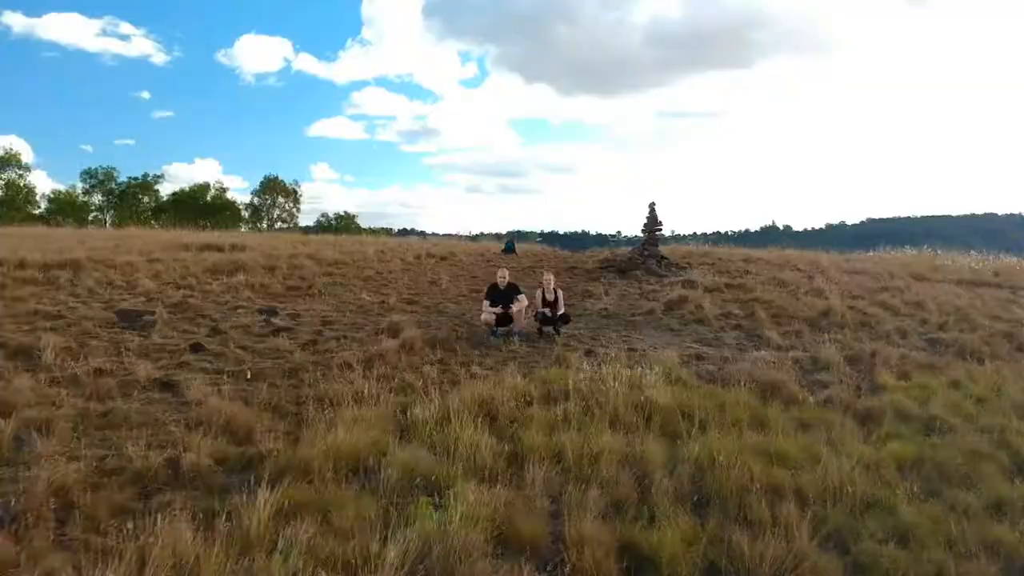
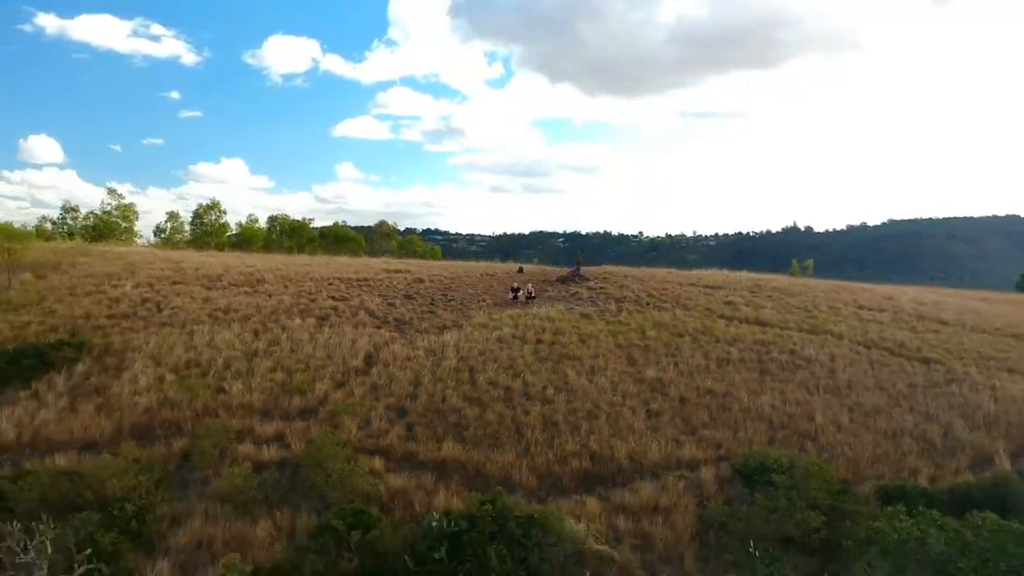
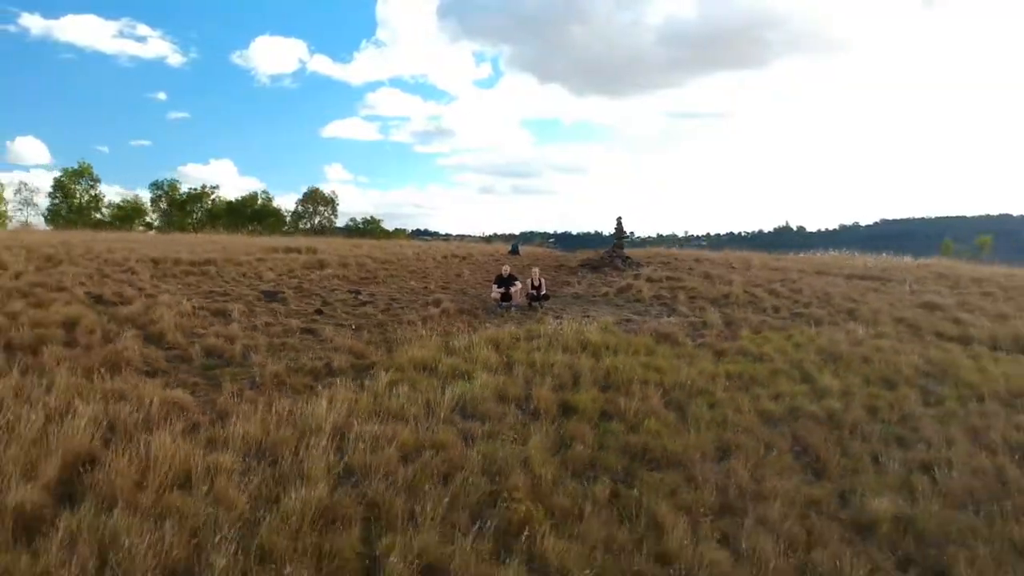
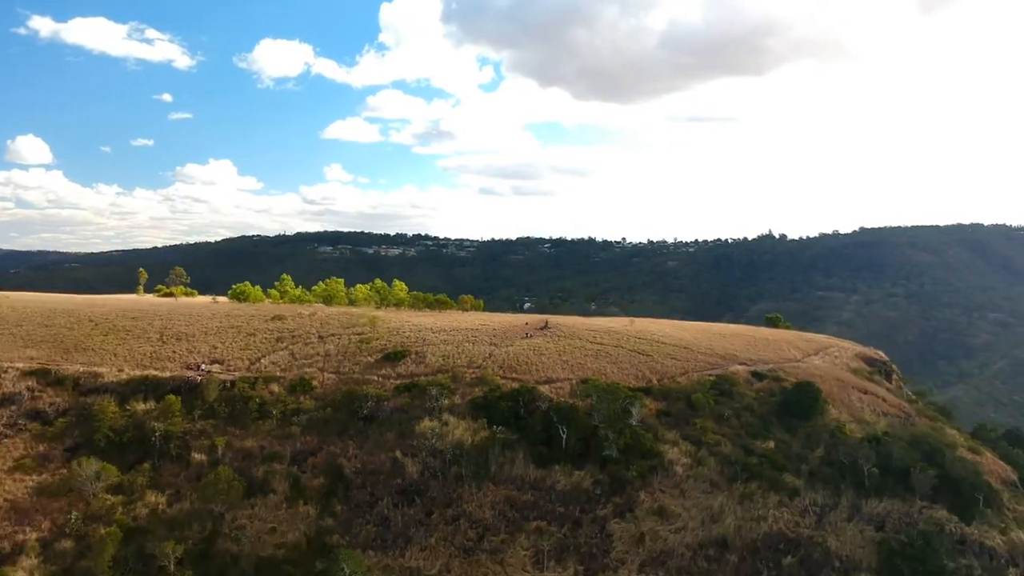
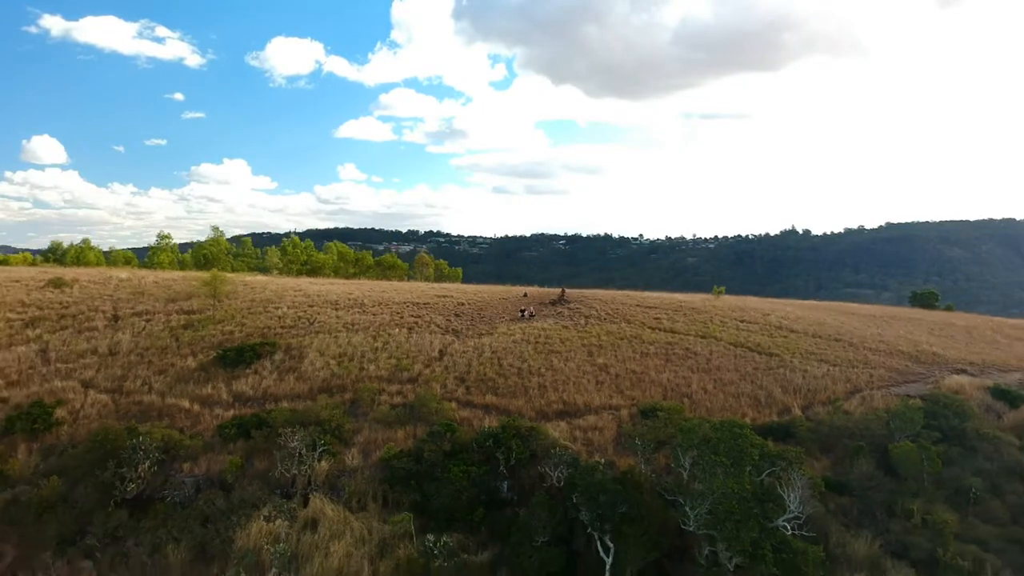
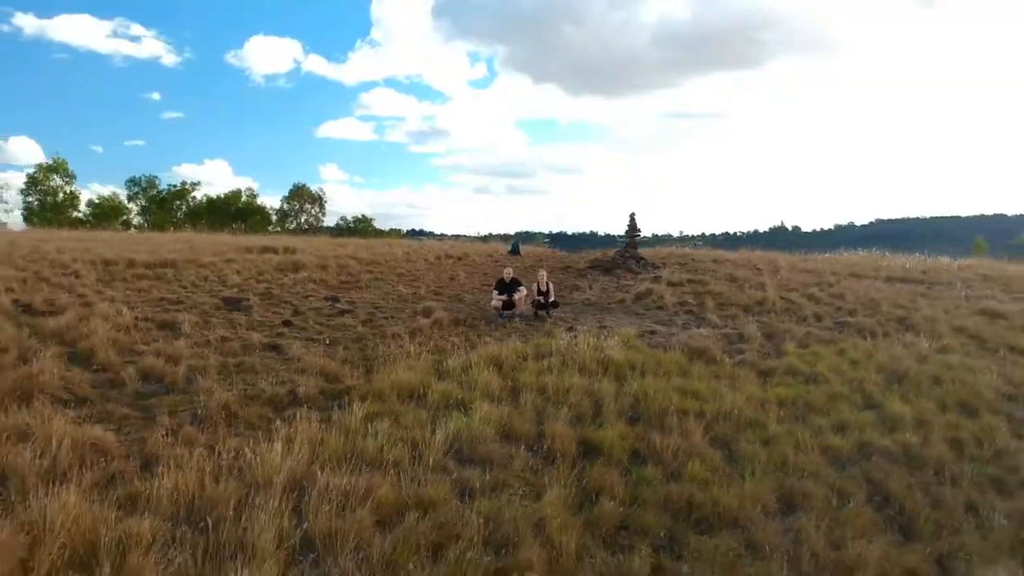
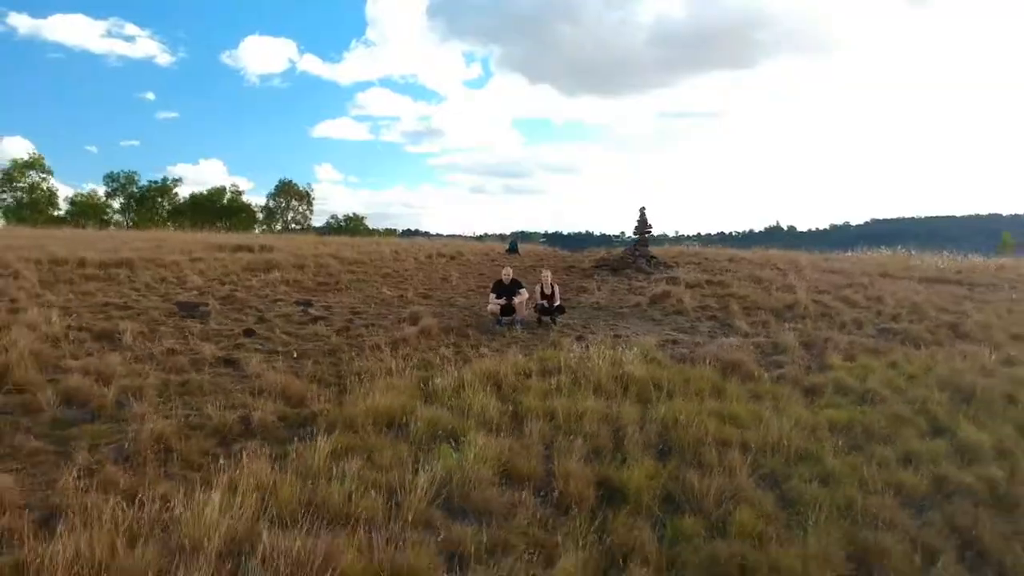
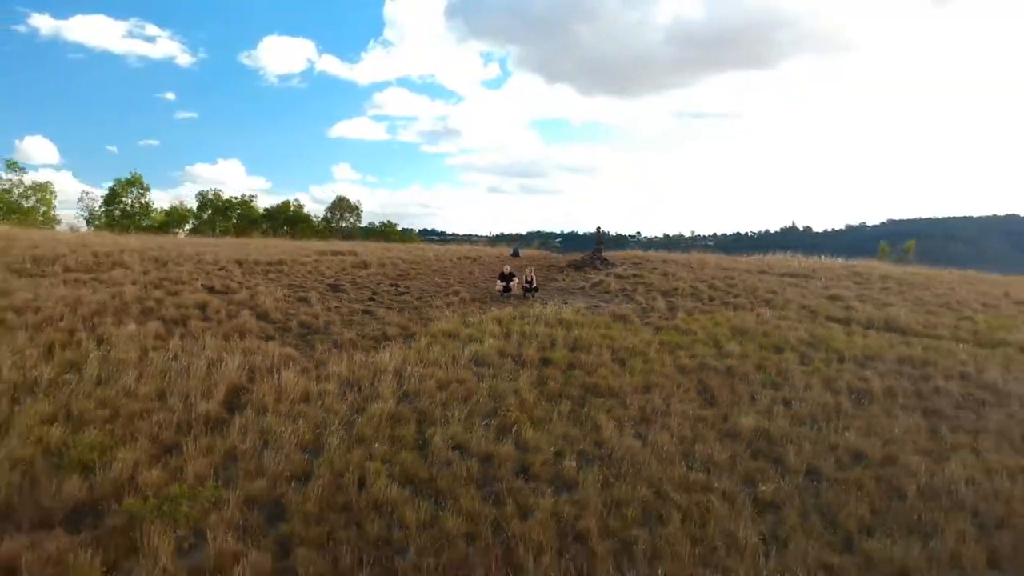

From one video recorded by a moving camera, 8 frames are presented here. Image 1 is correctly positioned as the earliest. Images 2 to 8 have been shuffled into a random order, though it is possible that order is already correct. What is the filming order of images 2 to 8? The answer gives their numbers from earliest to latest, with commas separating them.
7, 6, 3, 8, 2, 5, 4
